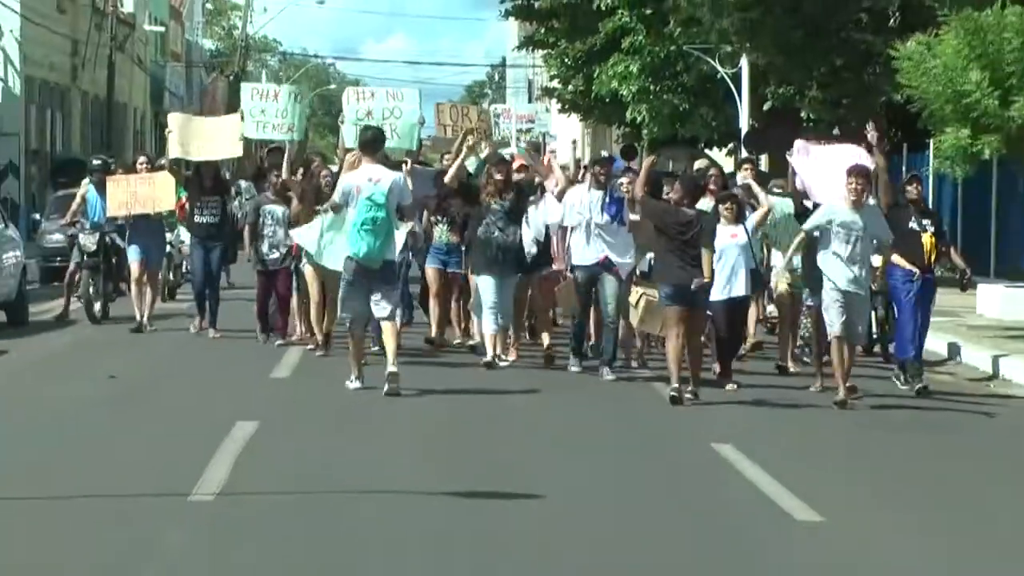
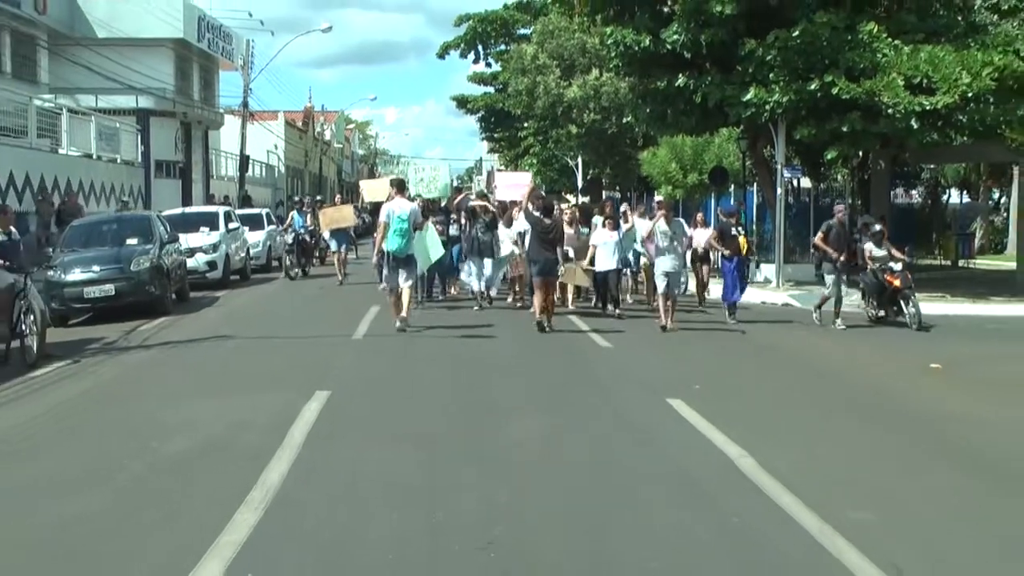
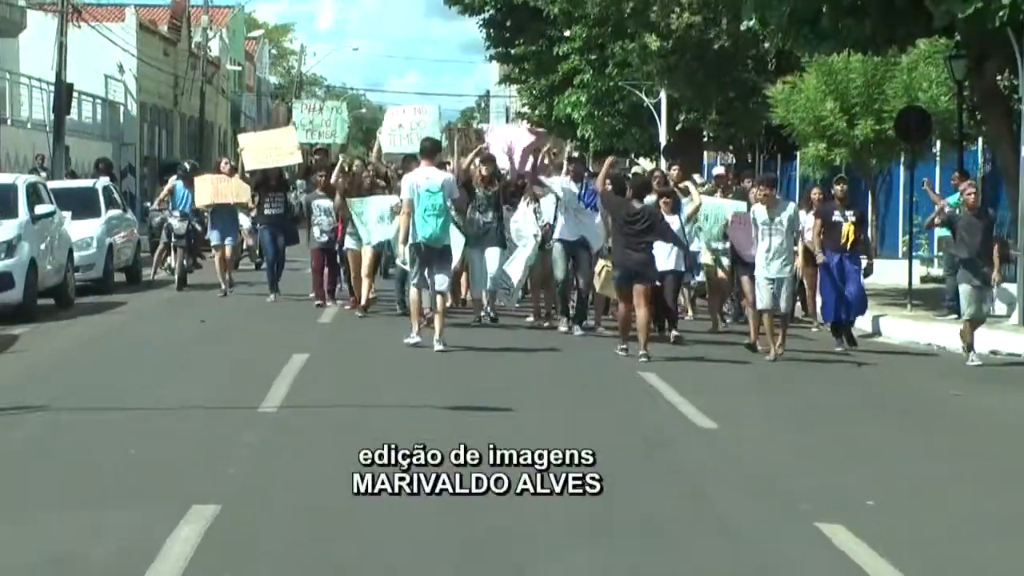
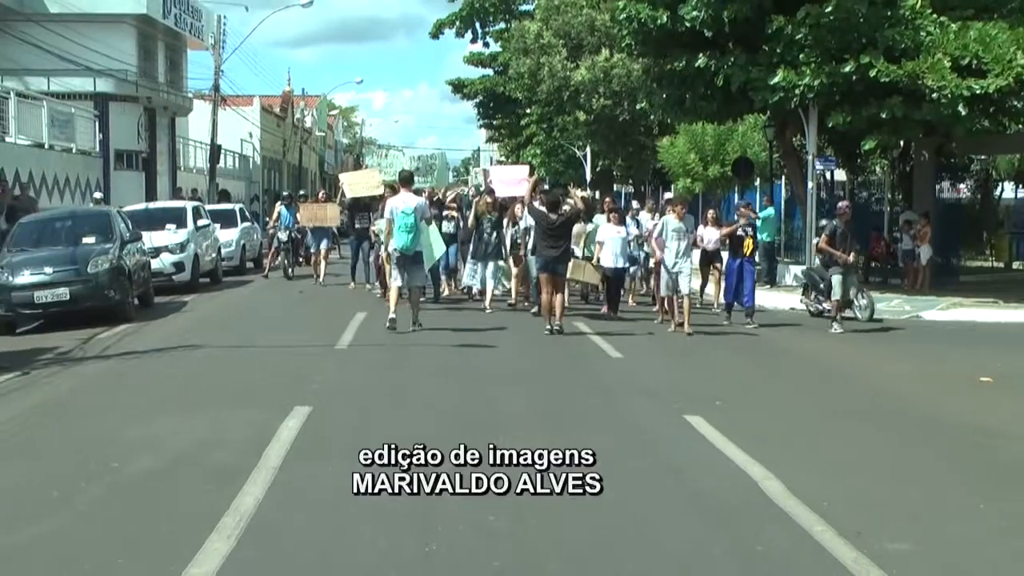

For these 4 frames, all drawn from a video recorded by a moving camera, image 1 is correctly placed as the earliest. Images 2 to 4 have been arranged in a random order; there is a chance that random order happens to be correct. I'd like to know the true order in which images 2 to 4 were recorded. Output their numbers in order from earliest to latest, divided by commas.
3, 4, 2
